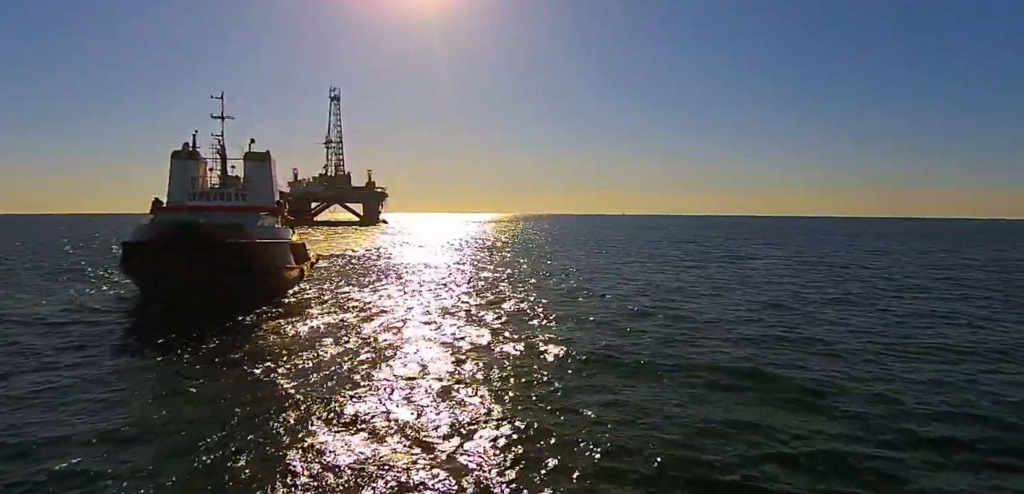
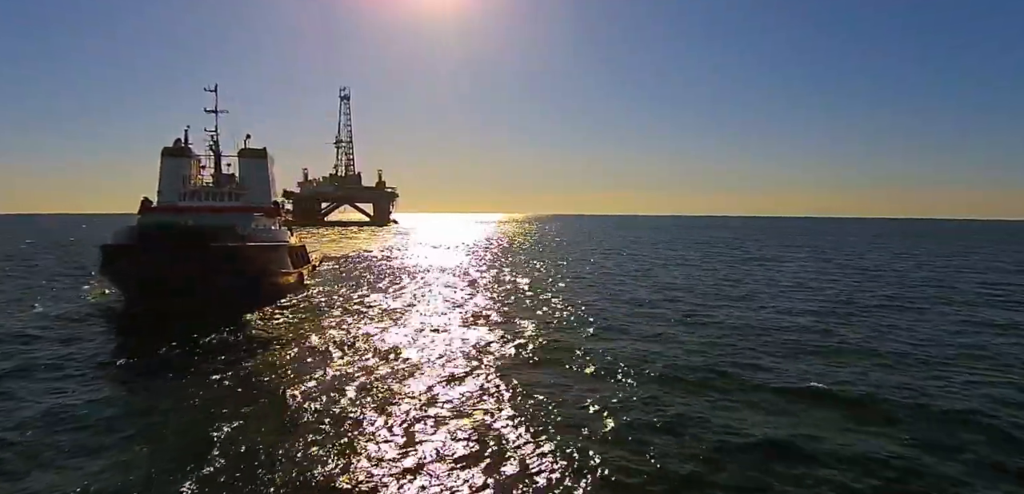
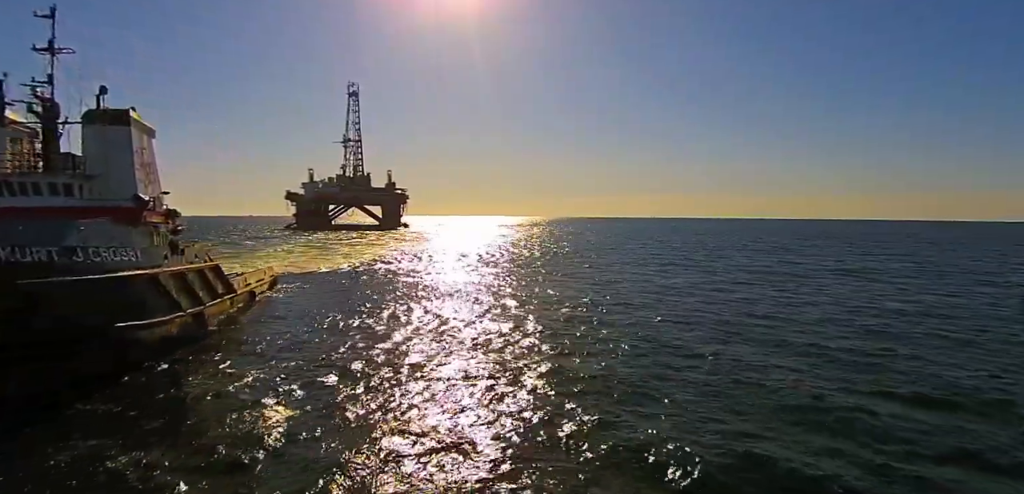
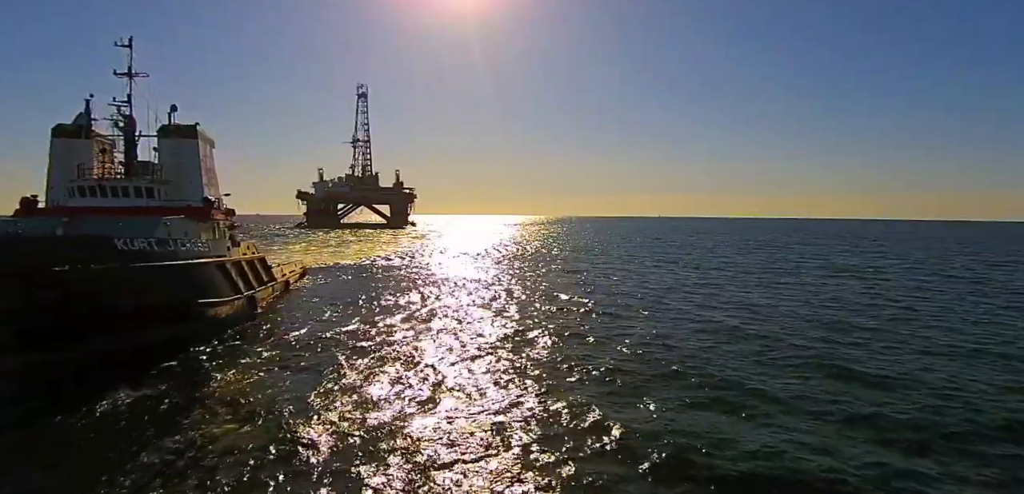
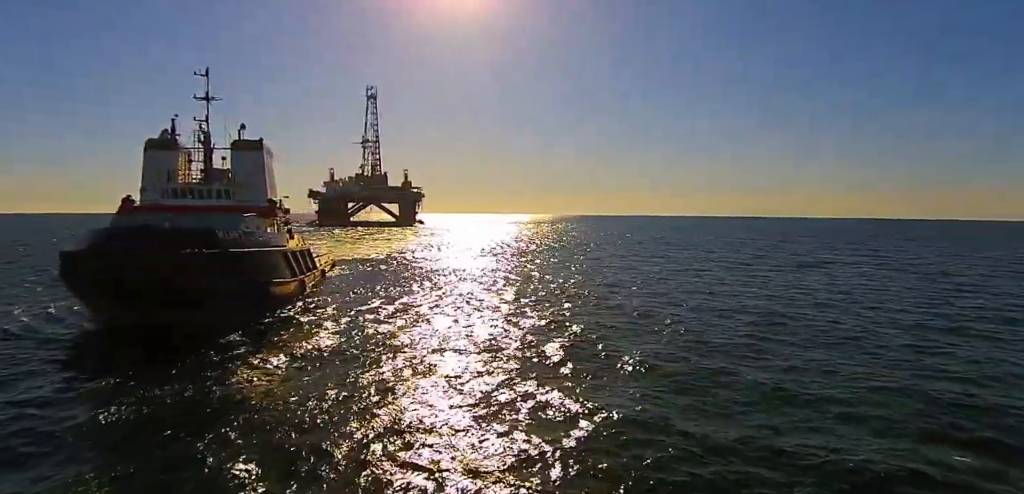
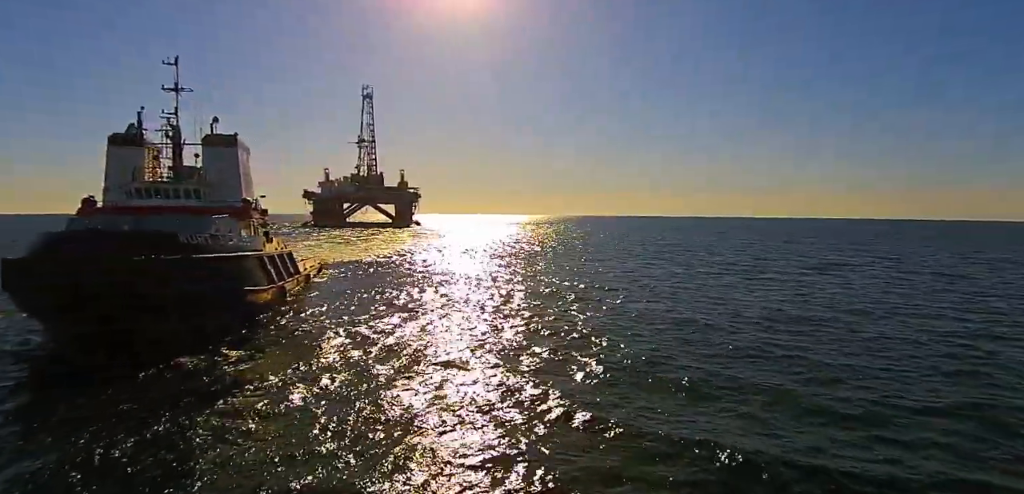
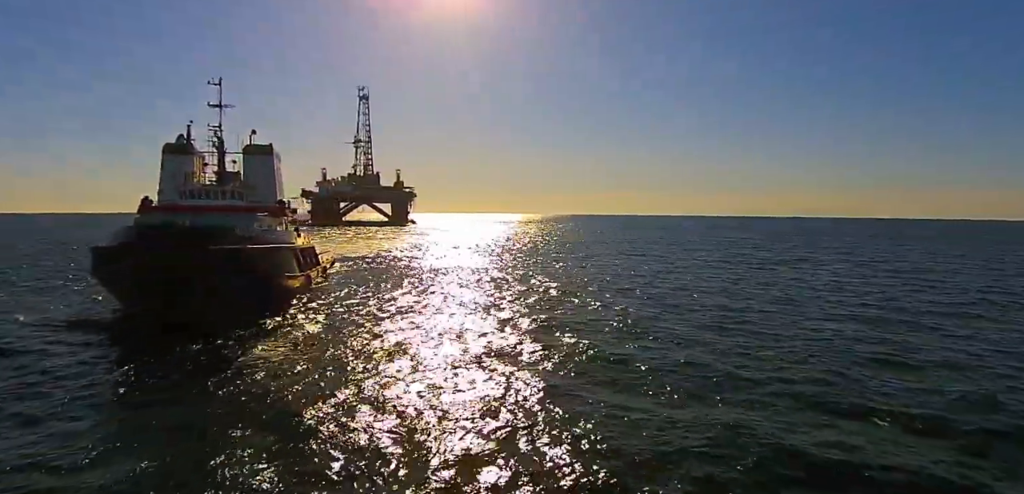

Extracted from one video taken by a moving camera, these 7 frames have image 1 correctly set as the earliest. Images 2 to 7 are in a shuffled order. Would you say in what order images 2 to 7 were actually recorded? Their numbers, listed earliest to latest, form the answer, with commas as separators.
2, 7, 5, 6, 4, 3
